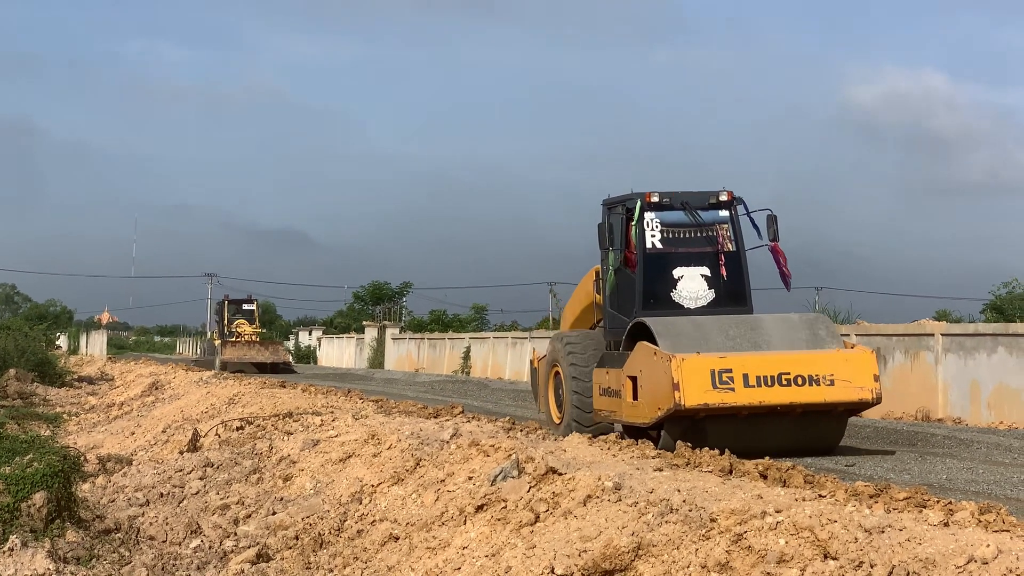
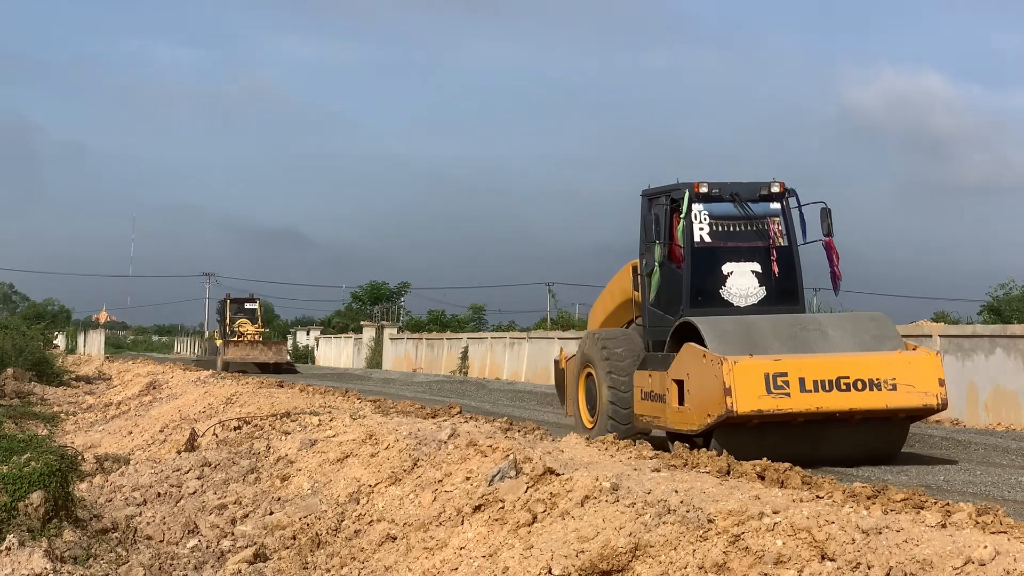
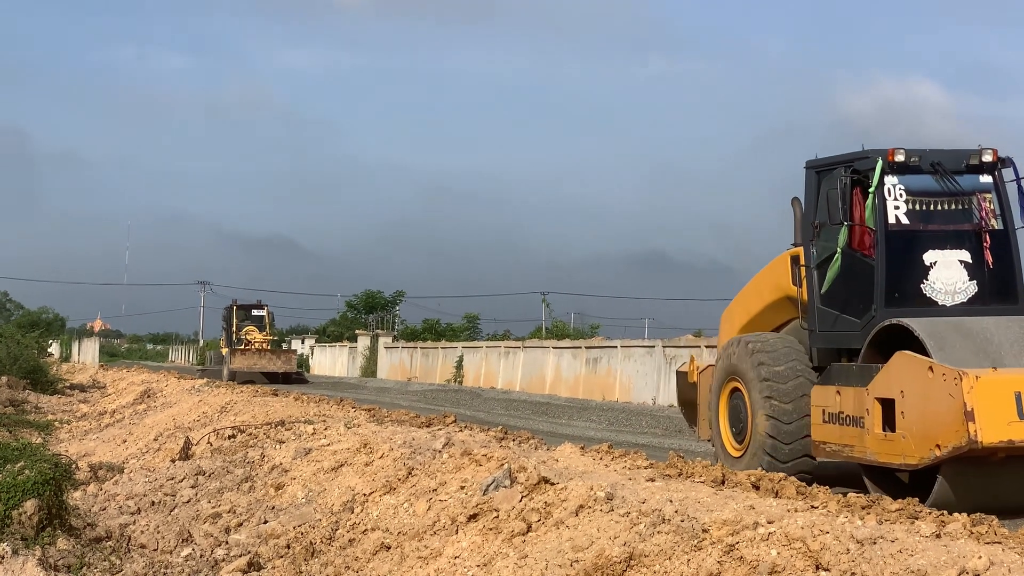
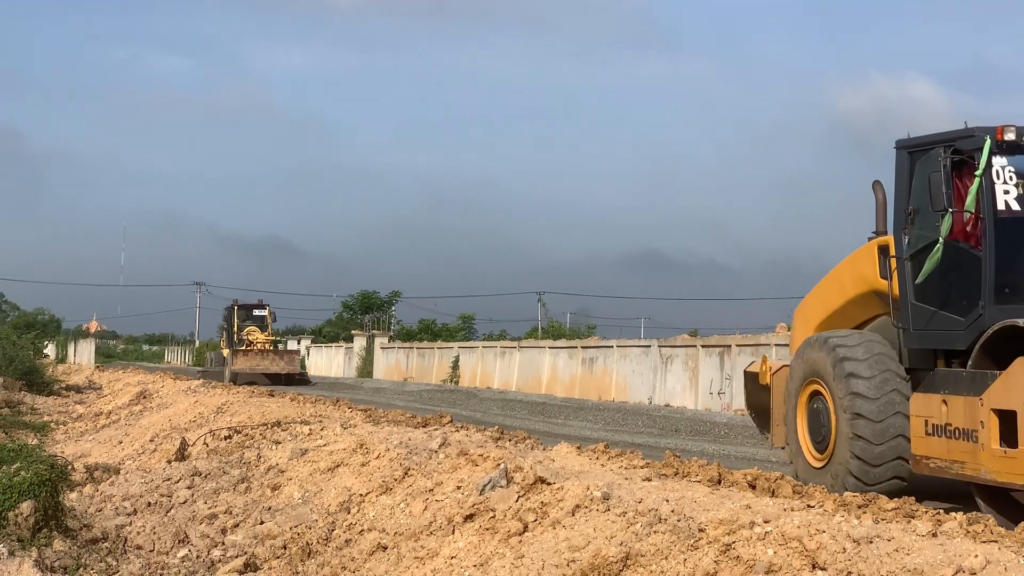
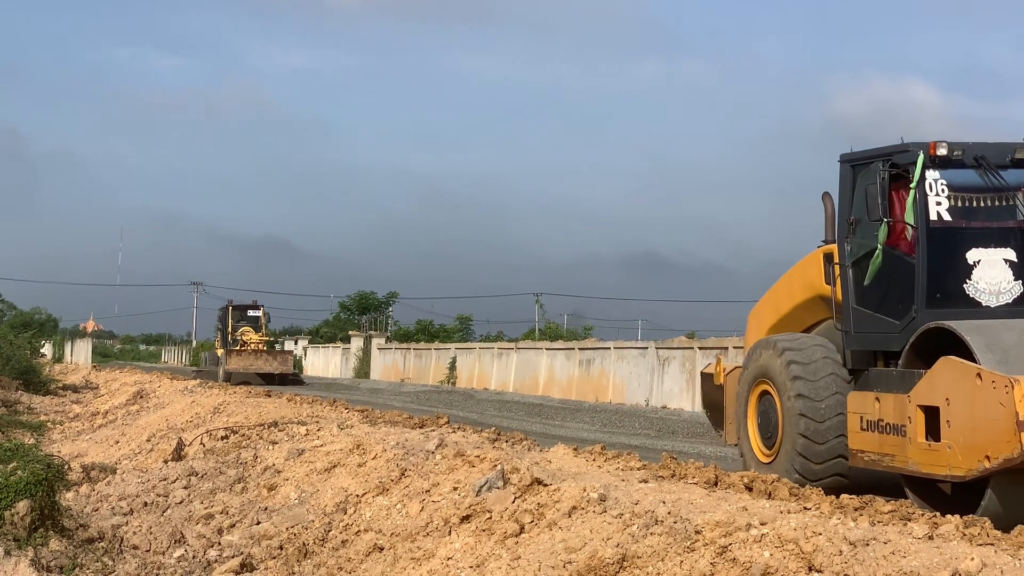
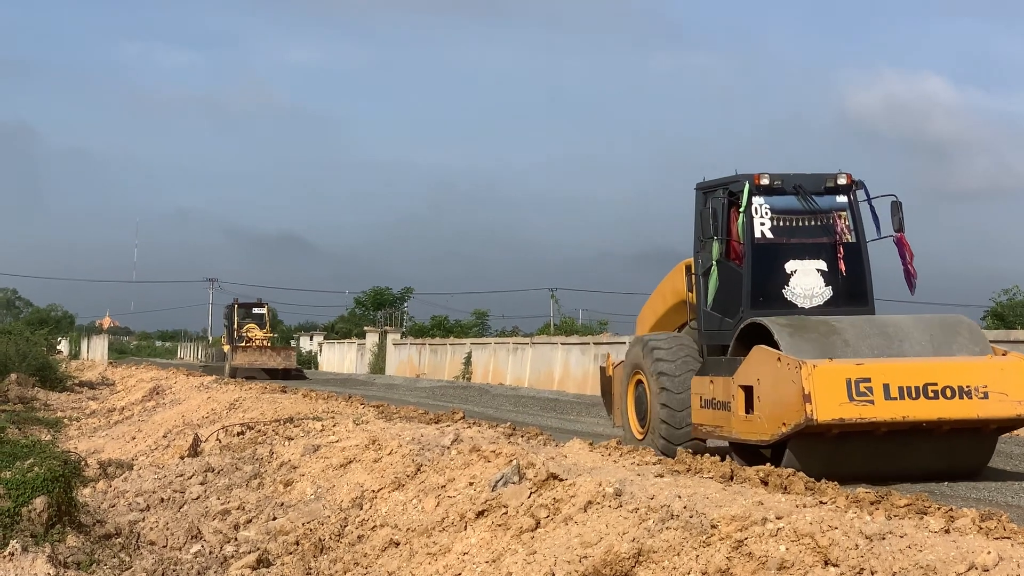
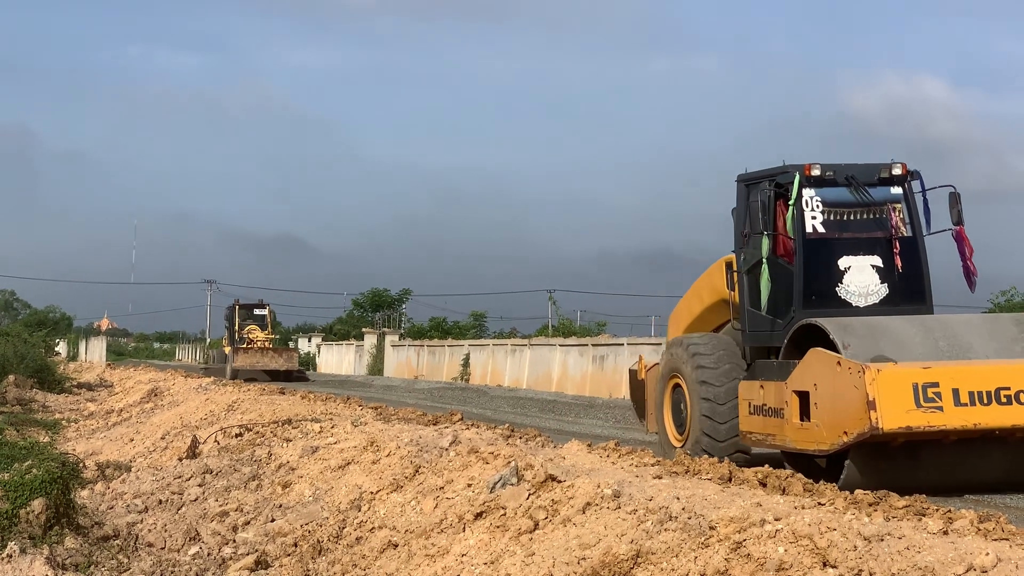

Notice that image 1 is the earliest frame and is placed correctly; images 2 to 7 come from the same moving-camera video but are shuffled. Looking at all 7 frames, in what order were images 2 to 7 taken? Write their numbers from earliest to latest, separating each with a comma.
2, 6, 7, 3, 5, 4
